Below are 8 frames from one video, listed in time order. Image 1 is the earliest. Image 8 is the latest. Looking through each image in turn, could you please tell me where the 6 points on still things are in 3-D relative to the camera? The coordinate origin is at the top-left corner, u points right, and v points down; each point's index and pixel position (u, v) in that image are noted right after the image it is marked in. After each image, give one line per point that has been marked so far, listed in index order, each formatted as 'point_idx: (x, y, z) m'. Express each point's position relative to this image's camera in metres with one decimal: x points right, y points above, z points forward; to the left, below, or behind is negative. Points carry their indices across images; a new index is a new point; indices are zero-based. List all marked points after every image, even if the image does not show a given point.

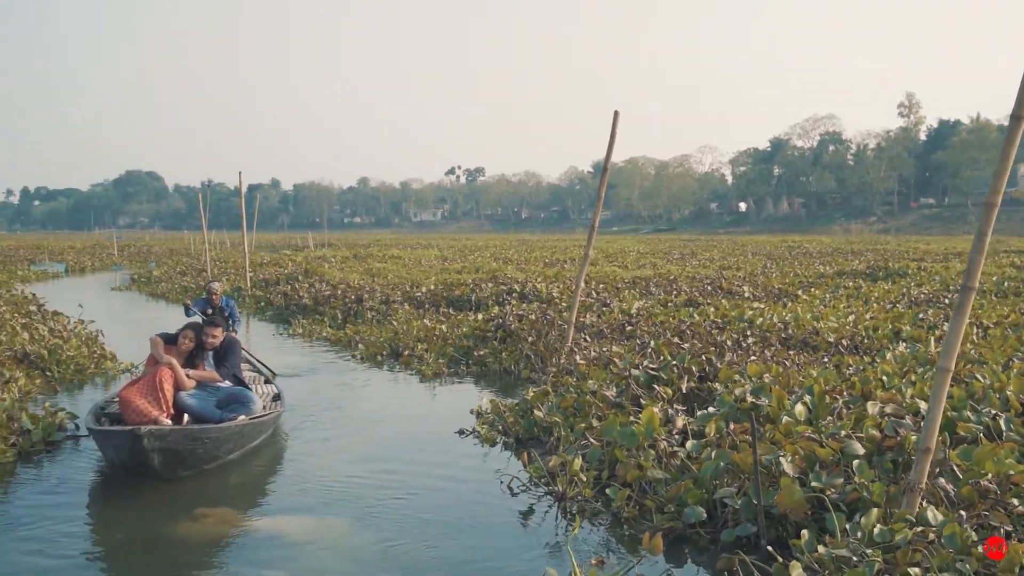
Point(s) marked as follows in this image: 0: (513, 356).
0: (0.0, -0.7, +10.6) m
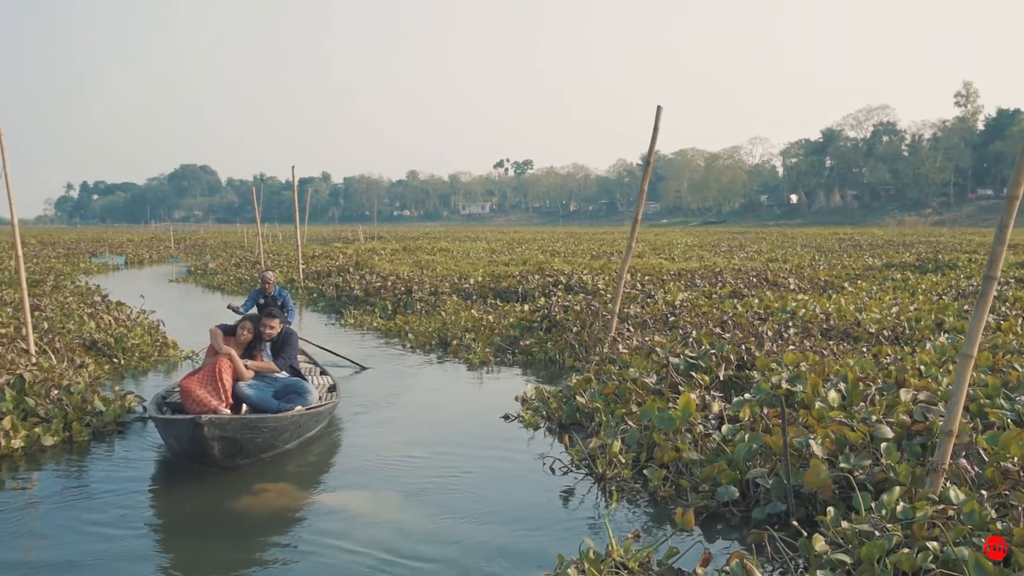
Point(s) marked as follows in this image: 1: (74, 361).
0: (+0.5, -0.6, +10.8) m
1: (-4.3, -0.7, +9.6) m
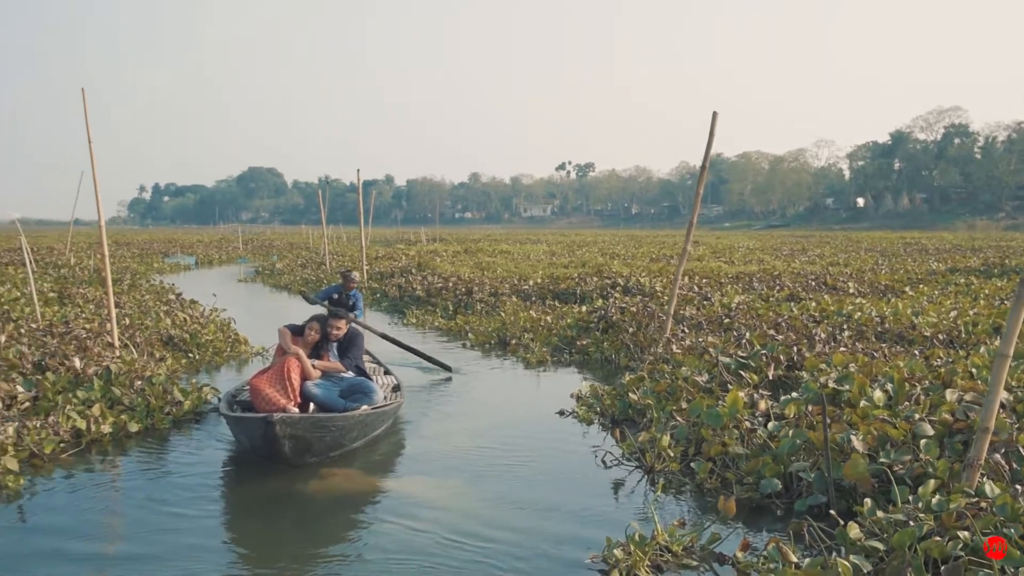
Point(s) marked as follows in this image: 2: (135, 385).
0: (+1.1, -0.6, +11.1) m
1: (-3.7, -0.7, +10.1) m
2: (-3.1, -0.8, +8.2) m
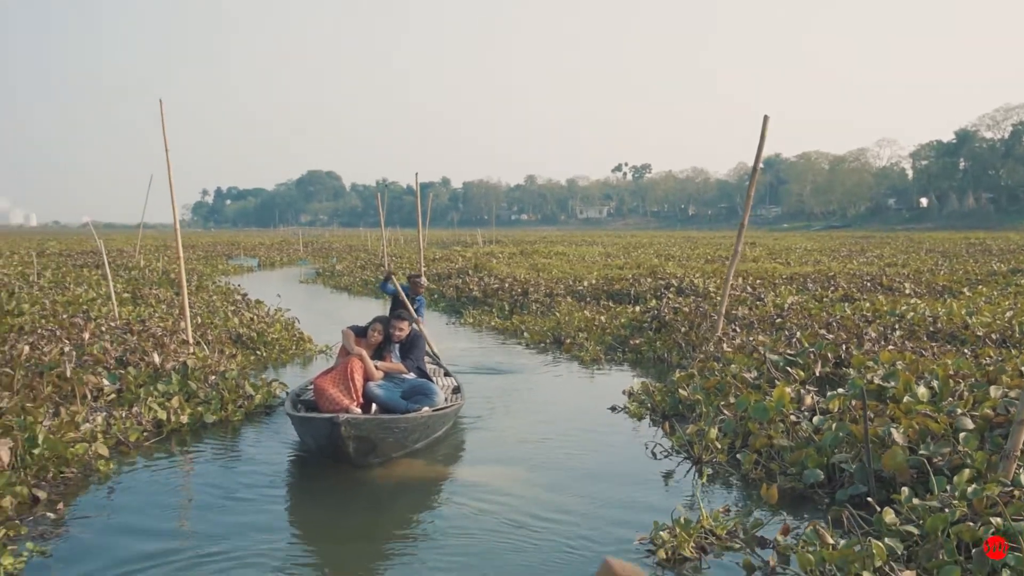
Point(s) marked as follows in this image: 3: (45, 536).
0: (+1.8, -0.6, +11.3) m
1: (-3.1, -0.7, +10.7) m
2: (-2.7, -0.8, +8.7) m
3: (-2.5, -1.3, +5.4) m
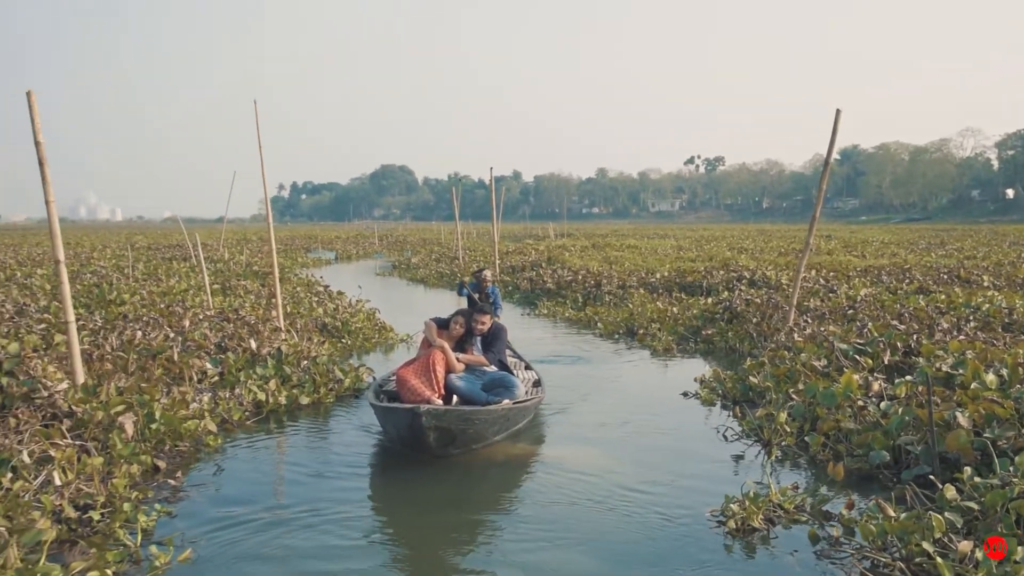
0: (+2.7, -0.6, +11.6) m
1: (-2.3, -0.6, +11.2) m
2: (-2.0, -0.7, +9.2) m
3: (-2.0, -1.3, +5.9) m
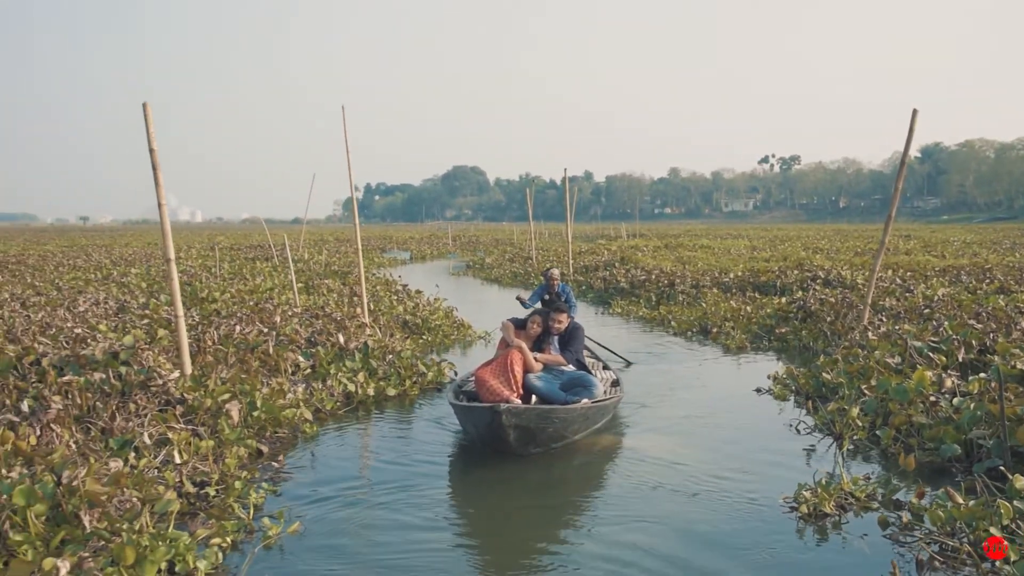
0: (+3.6, -0.5, +11.7) m
1: (-1.4, -0.6, +11.7) m
2: (-1.2, -0.7, +9.7) m
3: (-1.5, -1.2, +6.4) m
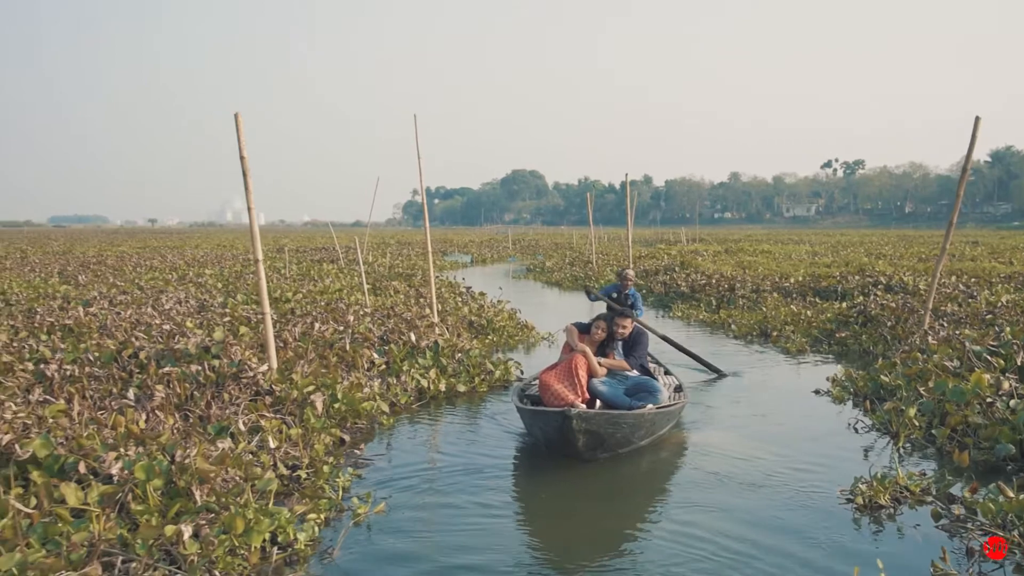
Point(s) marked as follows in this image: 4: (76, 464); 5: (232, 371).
0: (+4.3, -0.6, +11.8) m
1: (-0.6, -0.6, +12.1) m
2: (-0.6, -0.7, +10.1) m
3: (-1.1, -1.2, +6.8) m
4: (-2.2, -0.9, +4.9) m
5: (-2.0, -0.6, +7.2) m
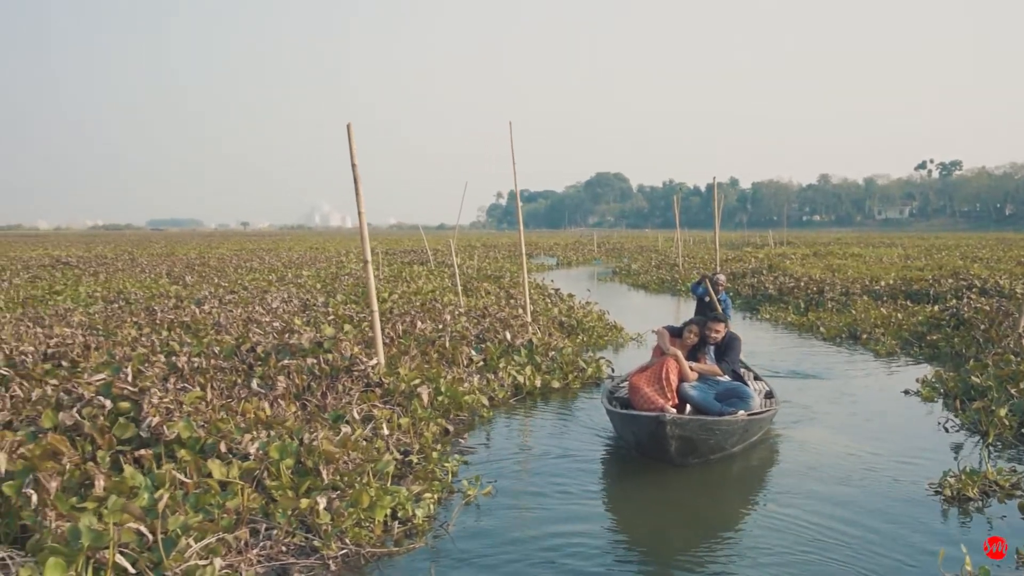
0: (+5.4, -0.6, +11.8) m
1: (+0.5, -0.6, +12.5) m
2: (+0.4, -0.7, +10.5) m
3: (-0.4, -1.2, +7.2) m
4: (-1.6, -0.9, +5.5) m
5: (-1.3, -0.6, +7.7) m
